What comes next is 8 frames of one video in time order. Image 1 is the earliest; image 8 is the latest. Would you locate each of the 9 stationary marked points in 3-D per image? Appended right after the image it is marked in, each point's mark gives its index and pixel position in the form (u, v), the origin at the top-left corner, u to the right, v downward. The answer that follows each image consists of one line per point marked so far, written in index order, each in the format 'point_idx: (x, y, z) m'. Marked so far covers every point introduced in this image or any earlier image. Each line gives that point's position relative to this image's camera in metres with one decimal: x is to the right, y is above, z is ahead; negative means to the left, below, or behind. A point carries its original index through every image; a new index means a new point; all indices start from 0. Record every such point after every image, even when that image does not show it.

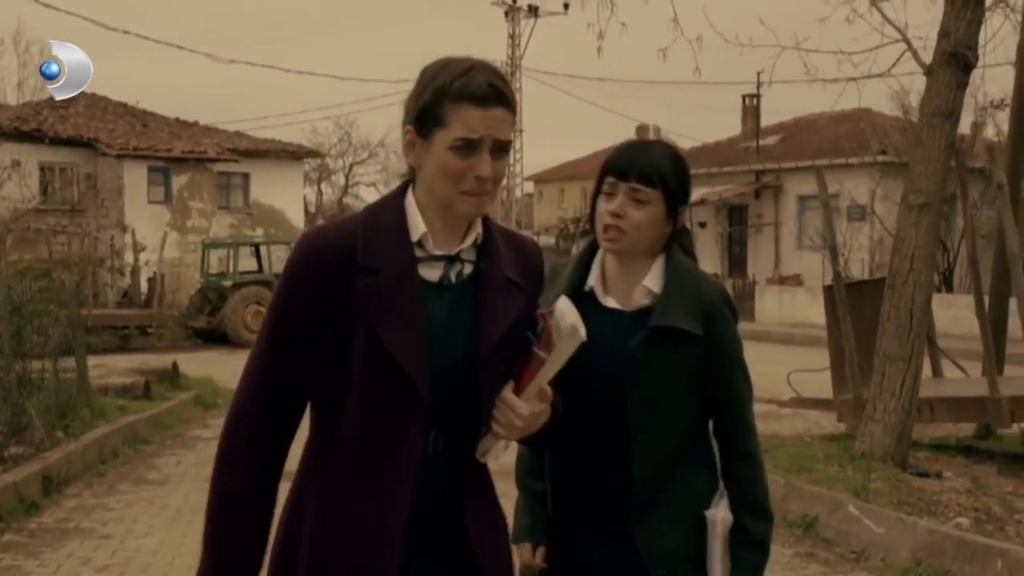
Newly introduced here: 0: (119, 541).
0: (-2.2, -1.4, +6.8) m
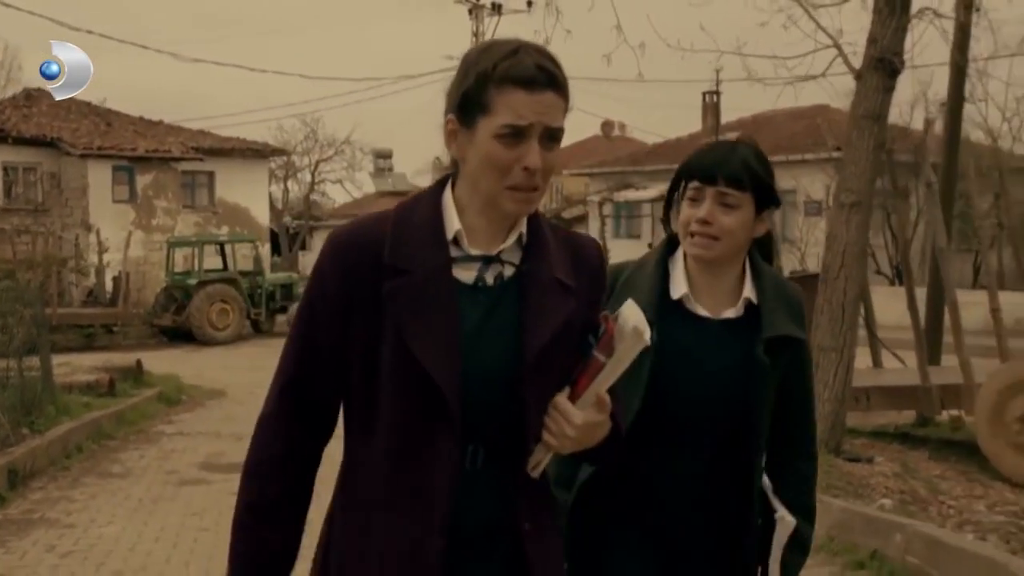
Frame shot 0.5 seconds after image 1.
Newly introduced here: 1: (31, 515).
0: (-2.5, -1.4, +7.1) m
1: (-3.0, -1.4, +7.6) m
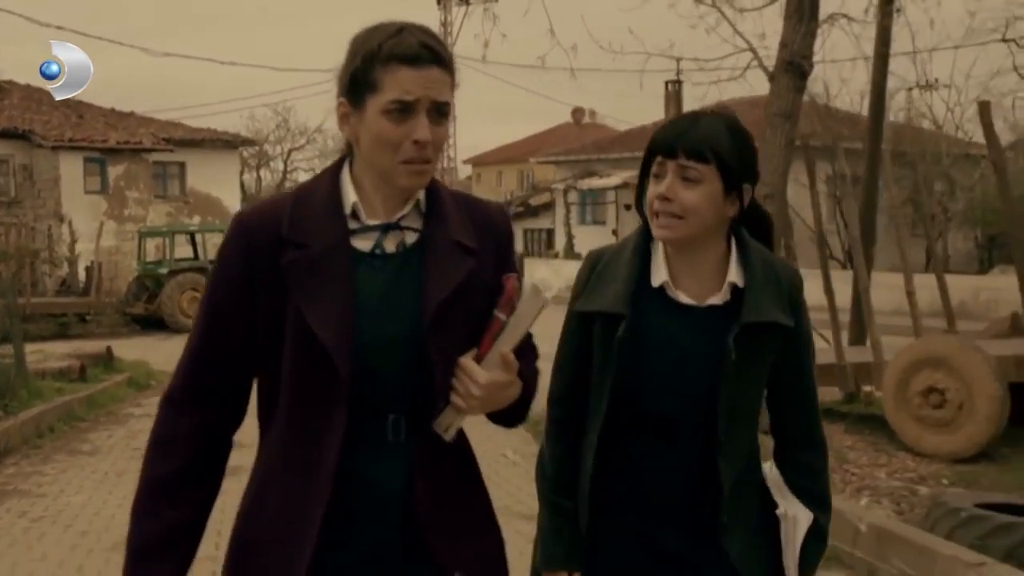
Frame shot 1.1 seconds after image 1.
0: (-2.9, -1.3, +7.8) m
1: (-3.4, -1.3, +8.2) m
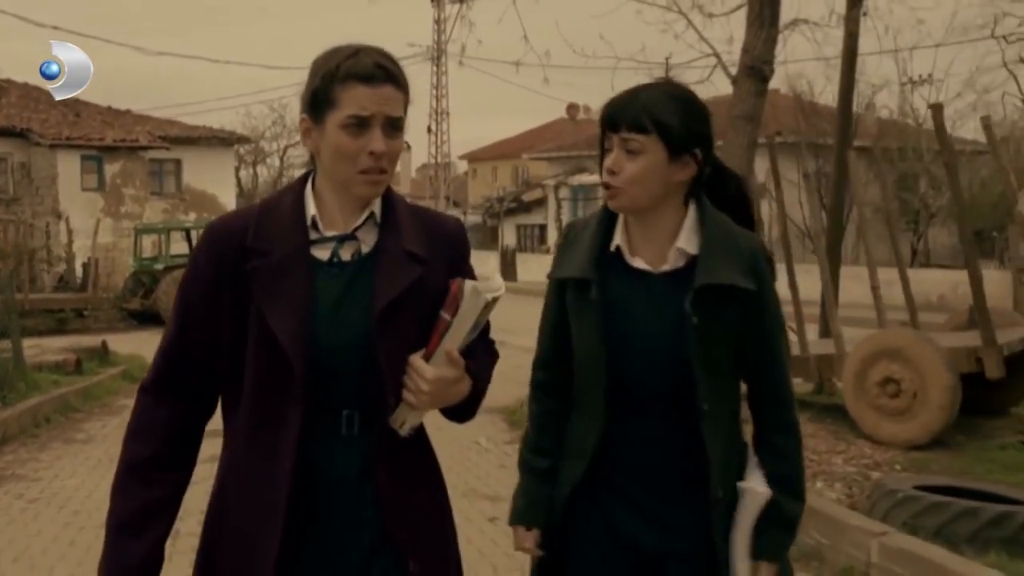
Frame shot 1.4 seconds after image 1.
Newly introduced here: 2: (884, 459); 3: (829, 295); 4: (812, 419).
0: (-3.1, -1.3, +8.2) m
1: (-3.6, -1.3, +8.7) m
2: (+3.0, -1.4, +9.7) m
3: (+3.1, -0.1, +12.2) m
4: (+2.7, -1.2, +11.0) m
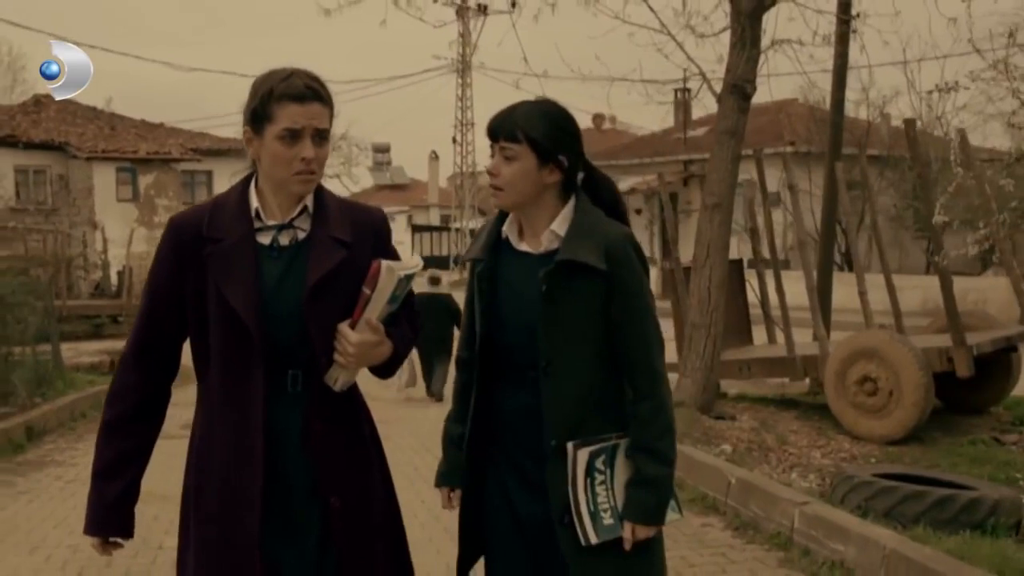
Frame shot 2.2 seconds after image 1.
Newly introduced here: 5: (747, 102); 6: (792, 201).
0: (-3.2, -1.4, +9.1) m
1: (-3.6, -1.4, +9.5) m
2: (+2.9, -1.4, +10.3) m
3: (+3.2, -0.1, +12.9) m
4: (+2.7, -1.2, +11.6) m
5: (+2.0, +1.6, +10.6) m
6: (+3.4, +1.1, +14.7) m
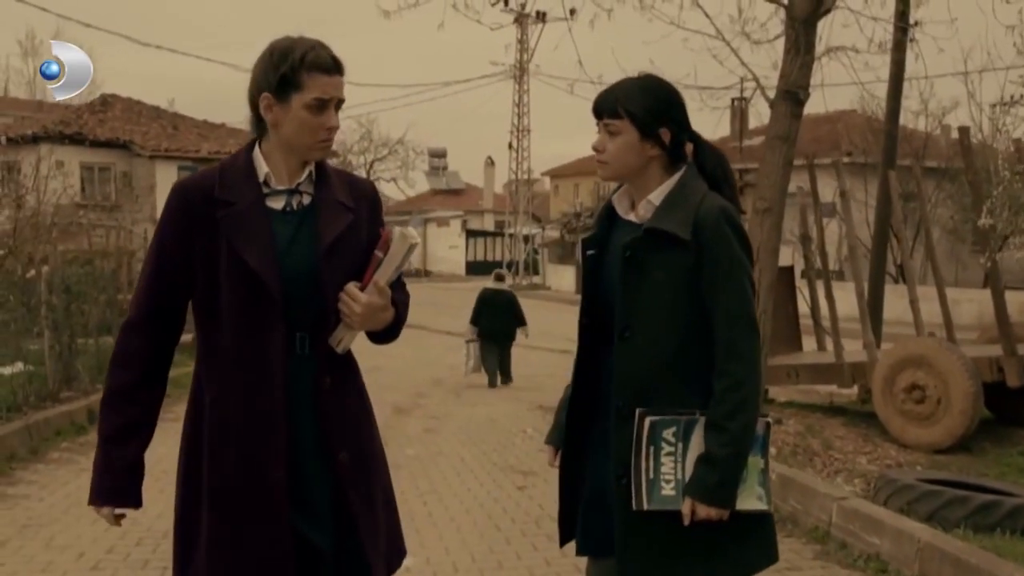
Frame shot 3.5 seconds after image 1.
0: (-2.8, -1.3, +9.3) m
1: (-3.3, -1.3, +9.8) m
2: (+3.3, -1.5, +10.3) m
3: (+3.7, -0.2, +12.9) m
4: (+3.2, -1.3, +11.6) m
5: (+2.5, +1.6, +10.6) m
6: (+4.0, +1.0, +14.7) m
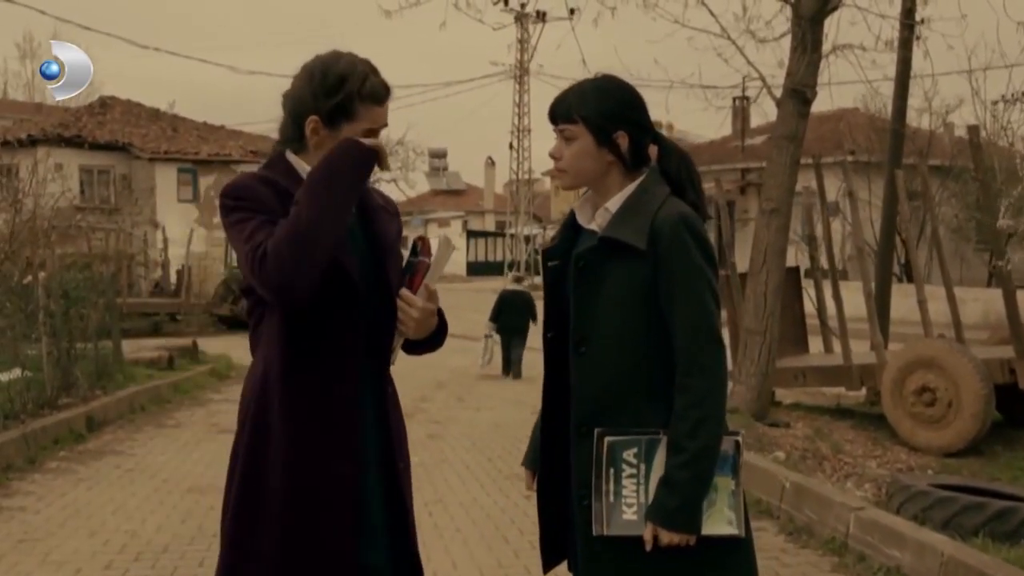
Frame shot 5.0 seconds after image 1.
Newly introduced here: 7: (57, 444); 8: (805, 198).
0: (-2.8, -1.3, +9.2) m
1: (-3.2, -1.3, +9.7) m
2: (+3.4, -1.5, +10.2) m
3: (+3.8, -0.2, +12.7) m
4: (+3.2, -1.3, +11.5) m
5: (+2.5, +1.6, +10.5) m
6: (+4.1, +0.9, +14.6) m
7: (-4.2, -1.4, +11.1) m
8: (+3.7, +1.1, +15.4) m
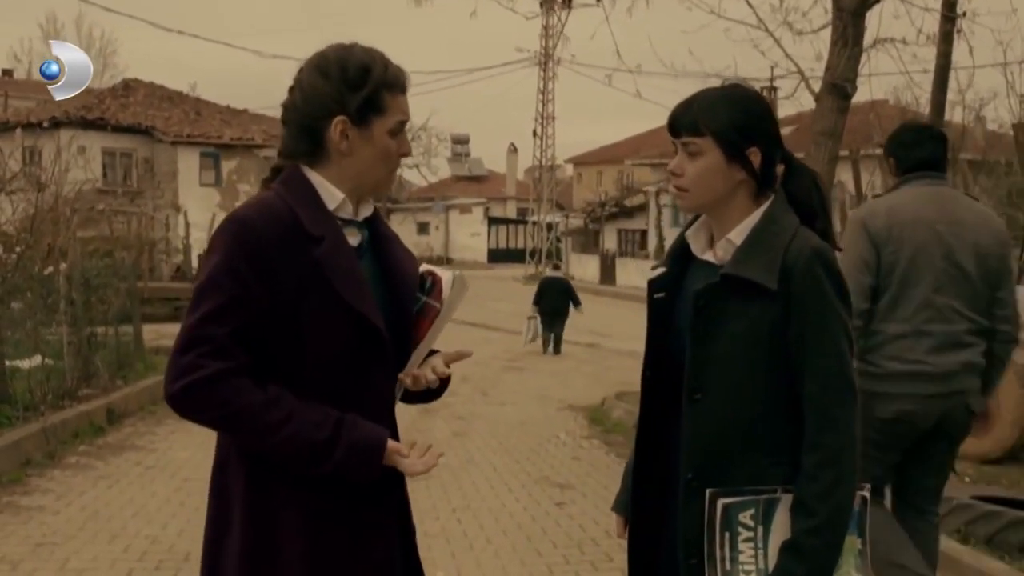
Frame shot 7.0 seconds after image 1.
0: (-2.6, -1.3, +9.0) m
1: (-3.0, -1.2, +9.5) m
2: (+3.6, -1.5, +9.9) m
3: (+4.0, -0.2, +12.4) m
4: (+3.5, -1.3, +11.2) m
5: (+2.8, +1.6, +10.2) m
6: (+4.4, +1.0, +14.3) m
7: (-3.9, -1.3, +11.0) m
8: (+4.0, +1.2, +15.1) m
